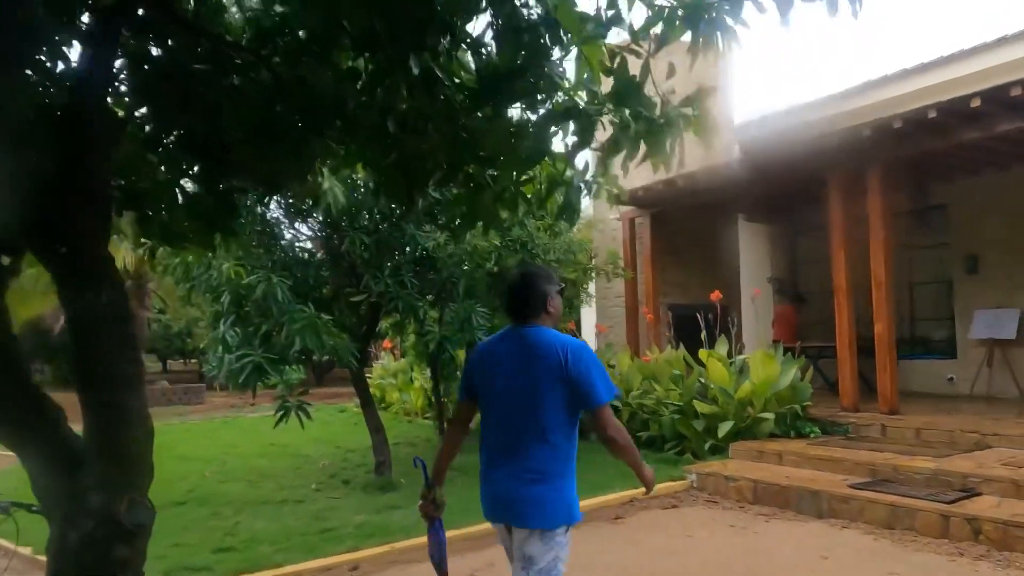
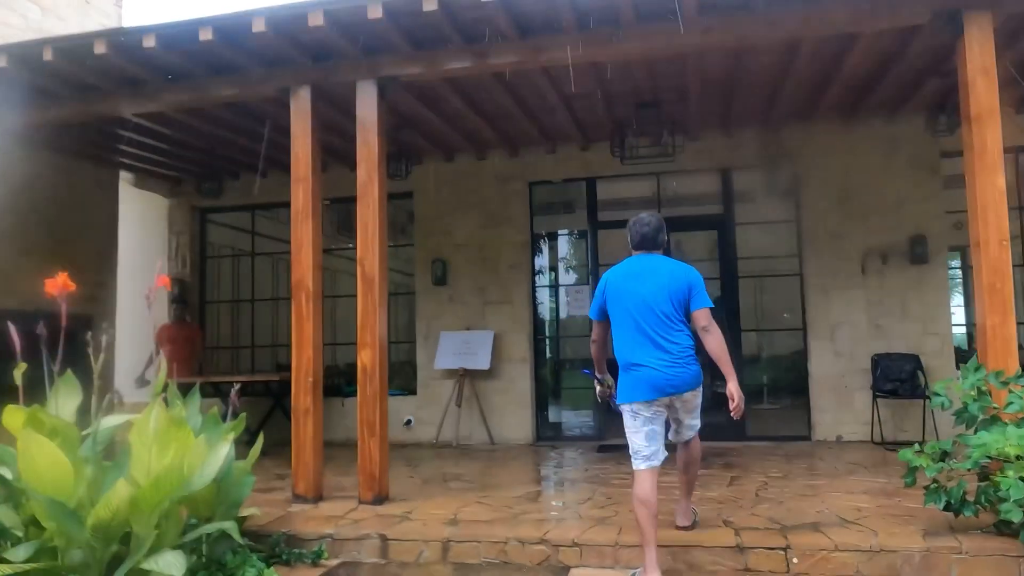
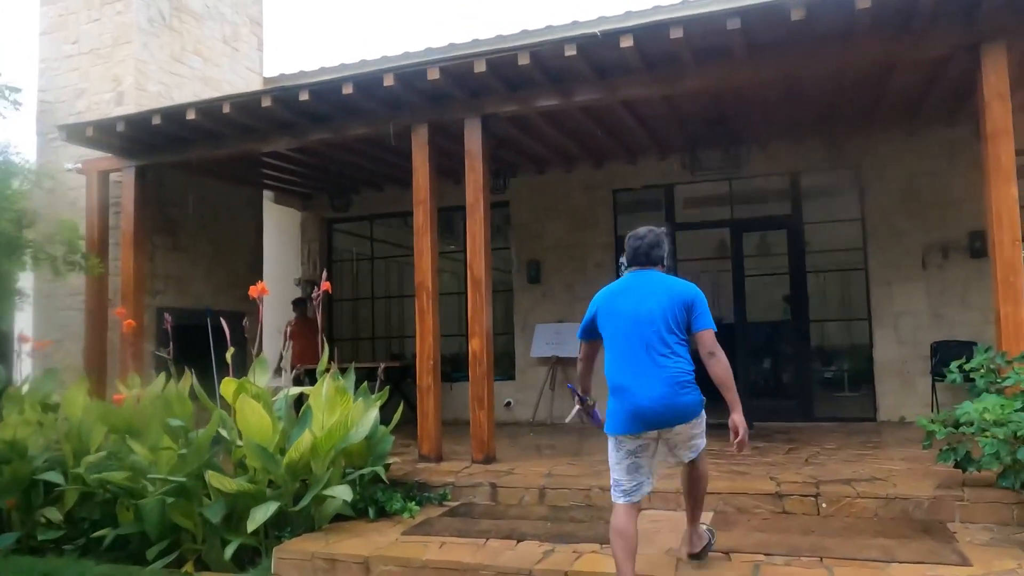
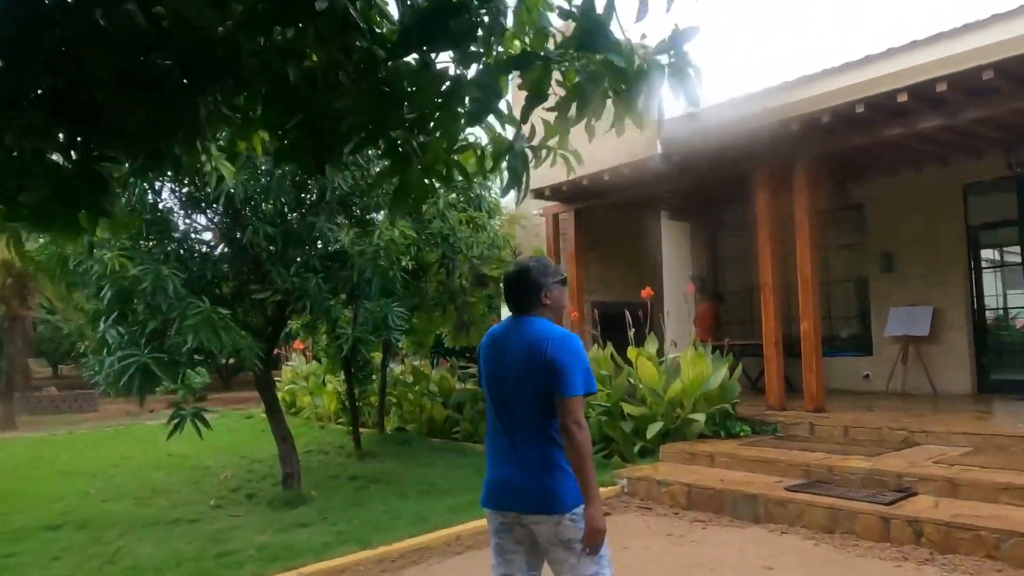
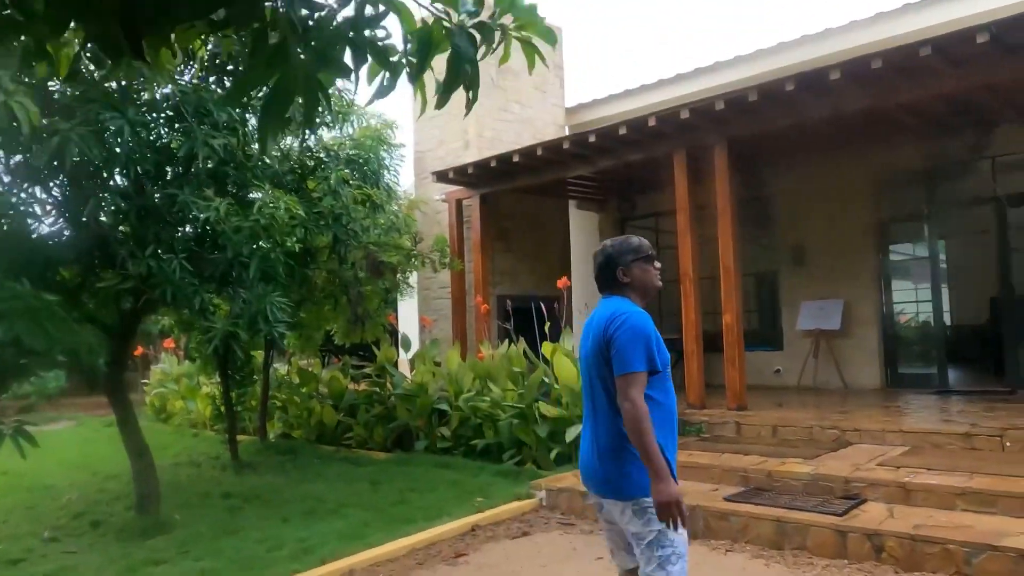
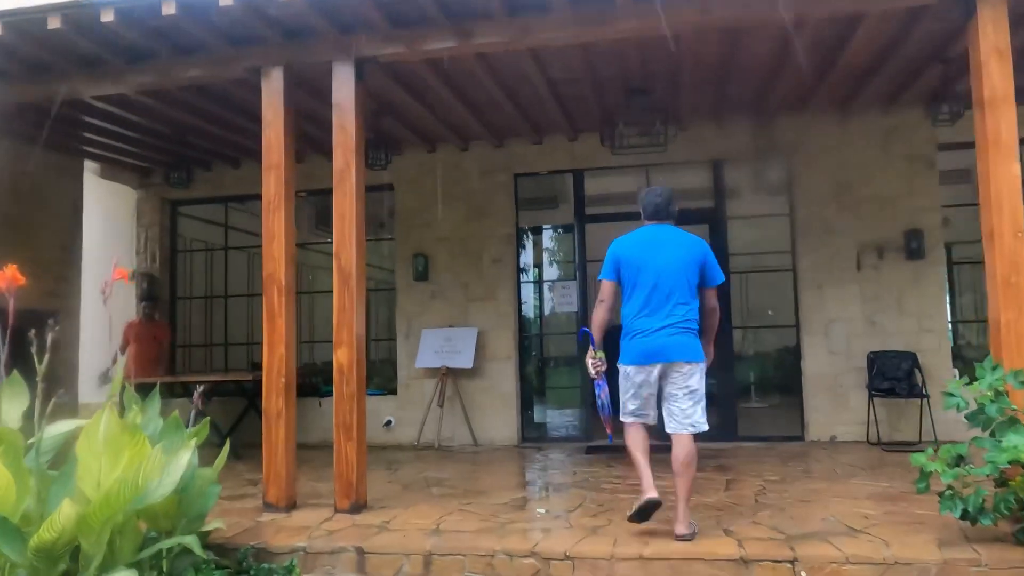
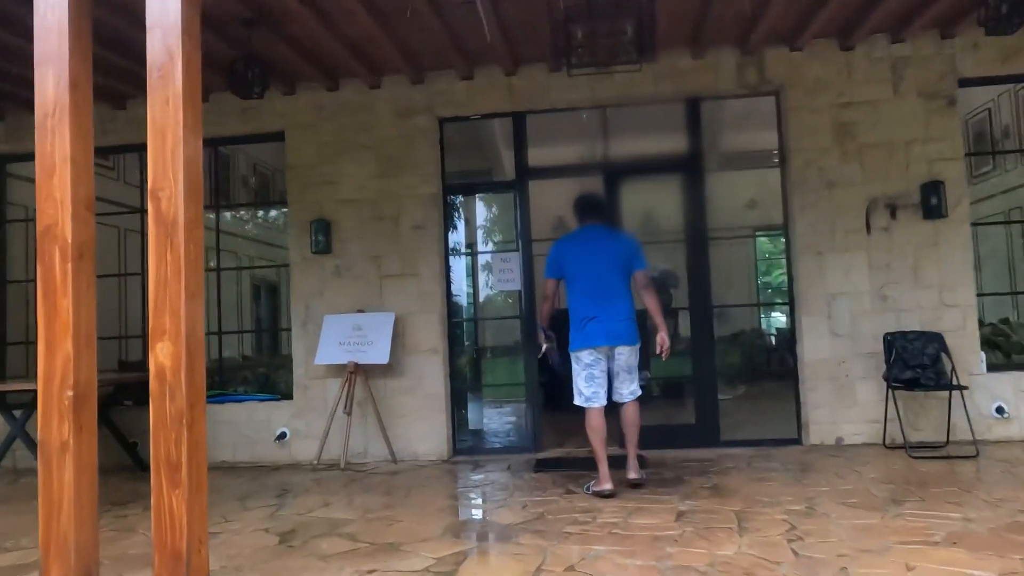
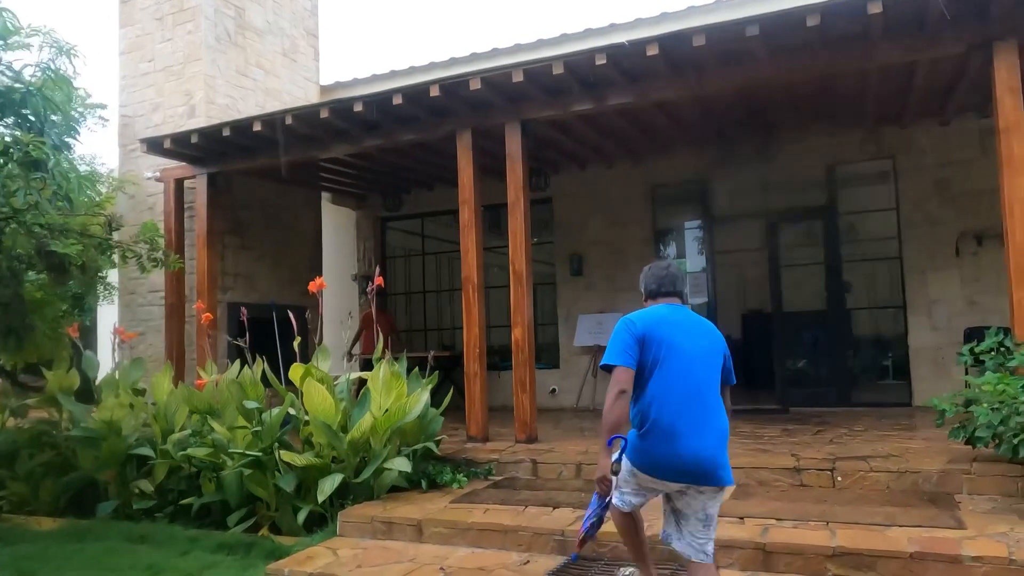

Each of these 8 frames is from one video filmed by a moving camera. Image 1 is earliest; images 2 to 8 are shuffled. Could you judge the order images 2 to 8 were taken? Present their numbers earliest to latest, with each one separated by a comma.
4, 5, 8, 3, 2, 6, 7
